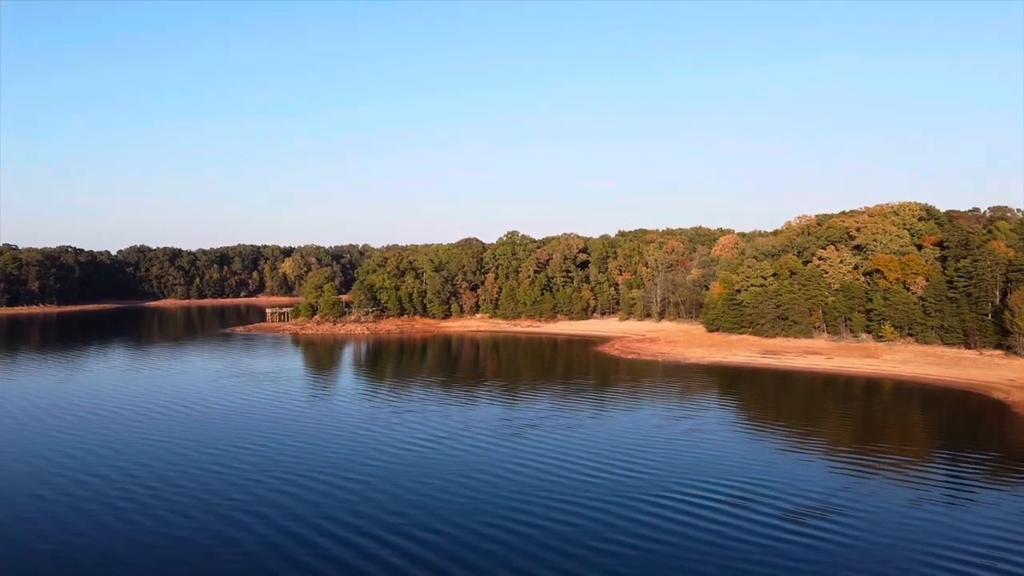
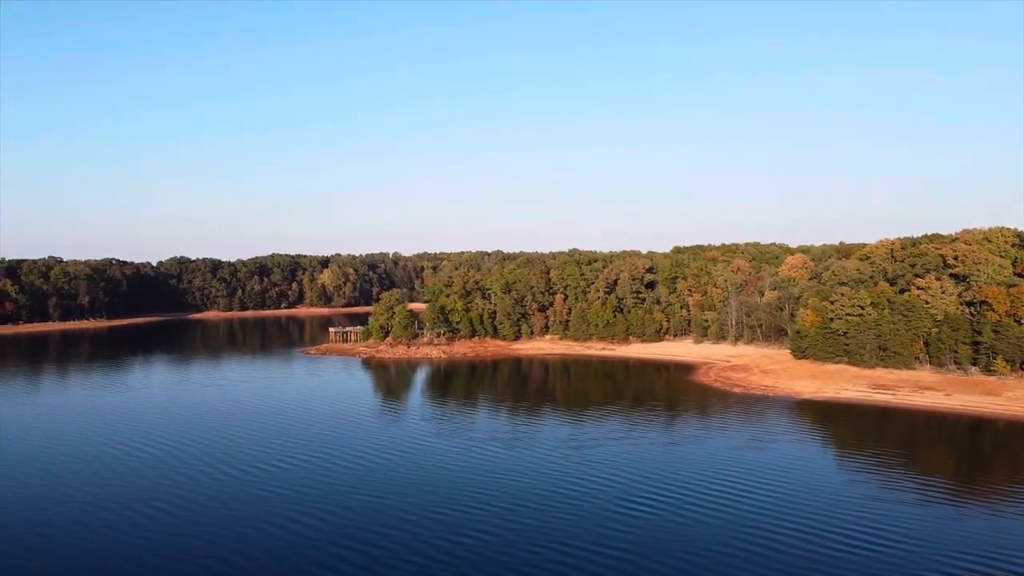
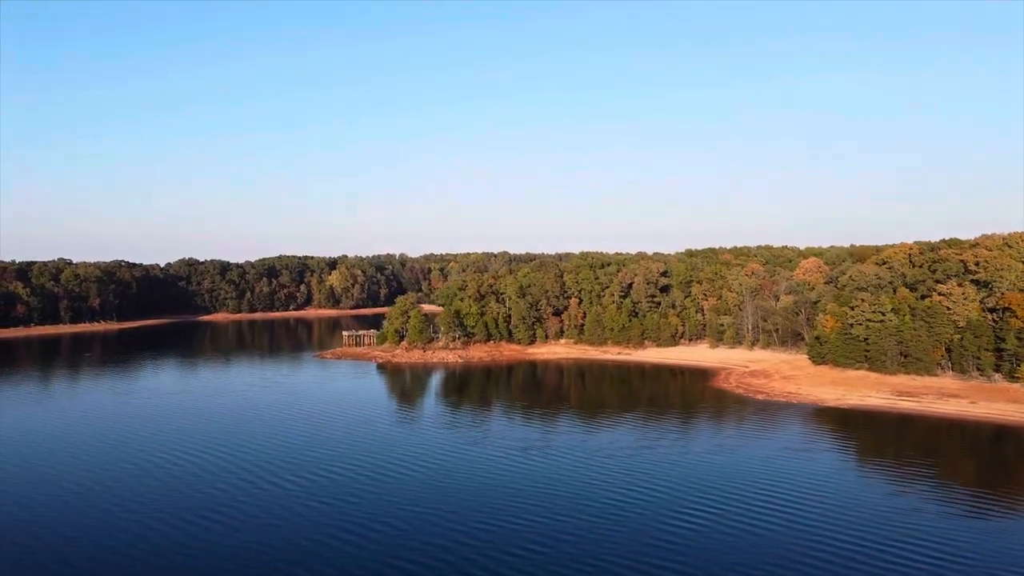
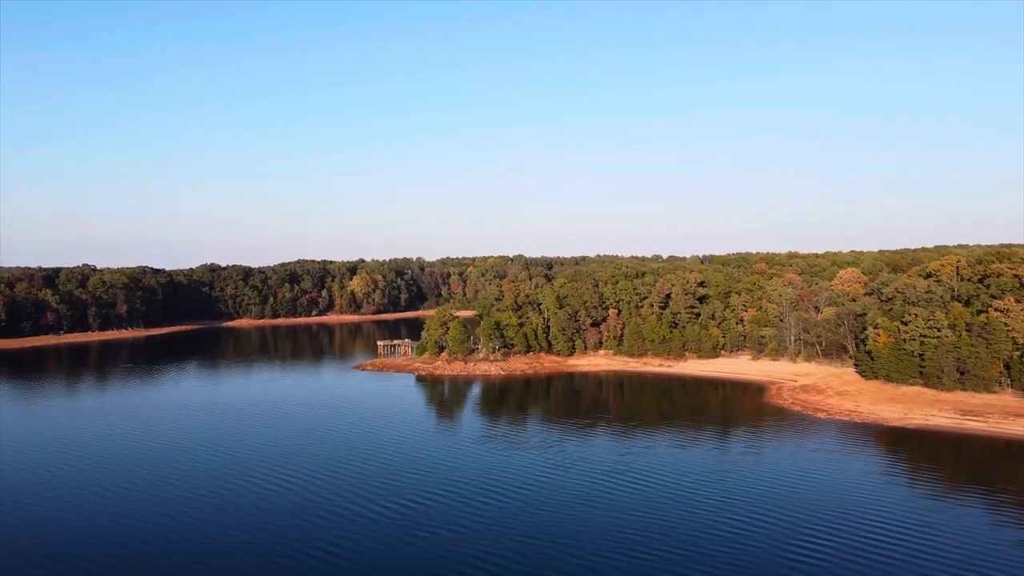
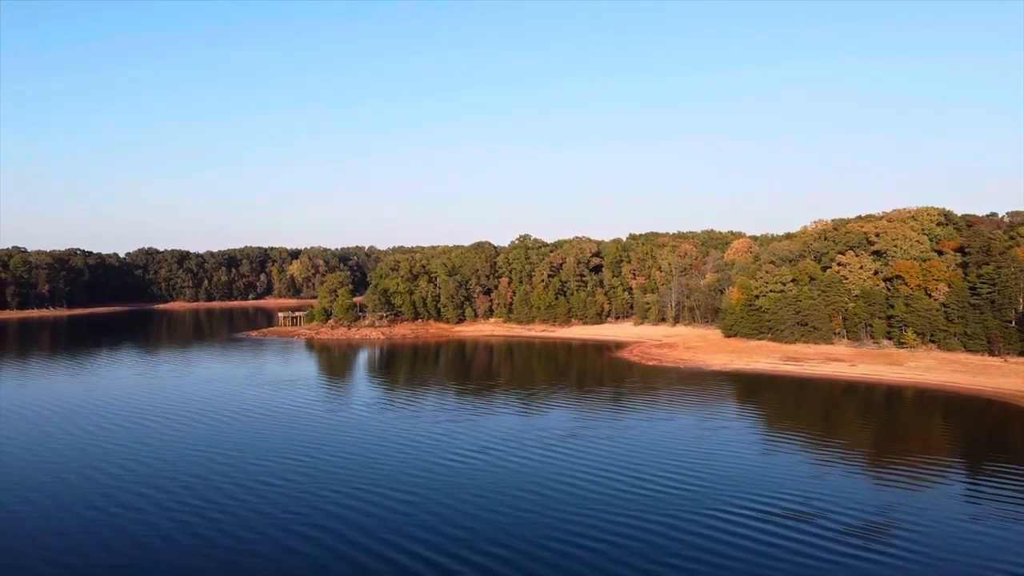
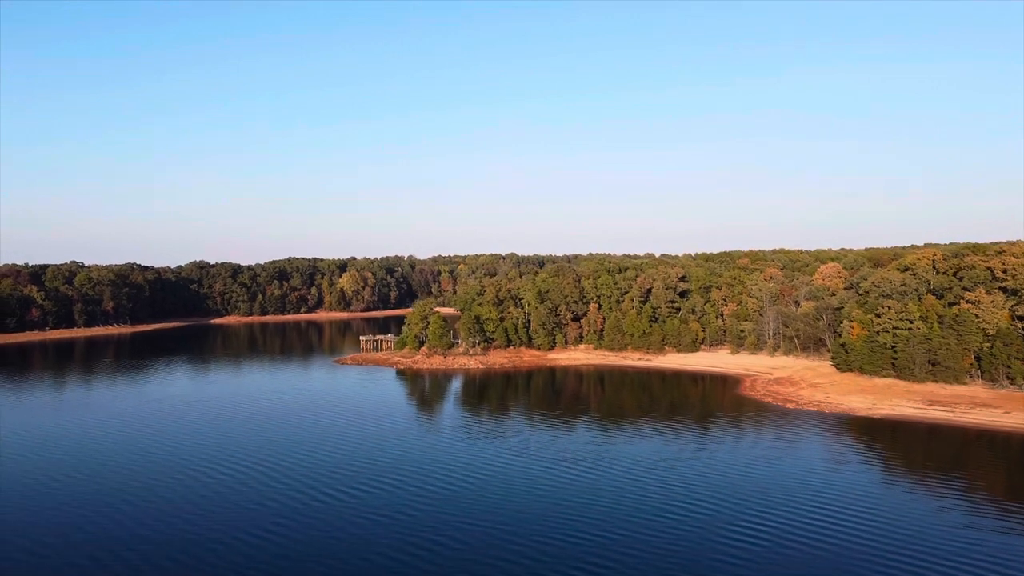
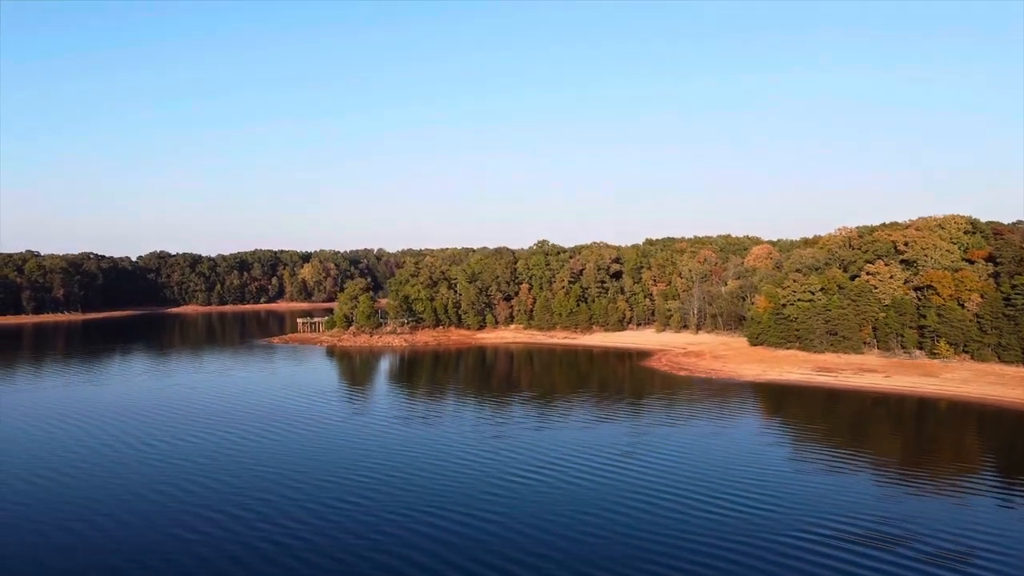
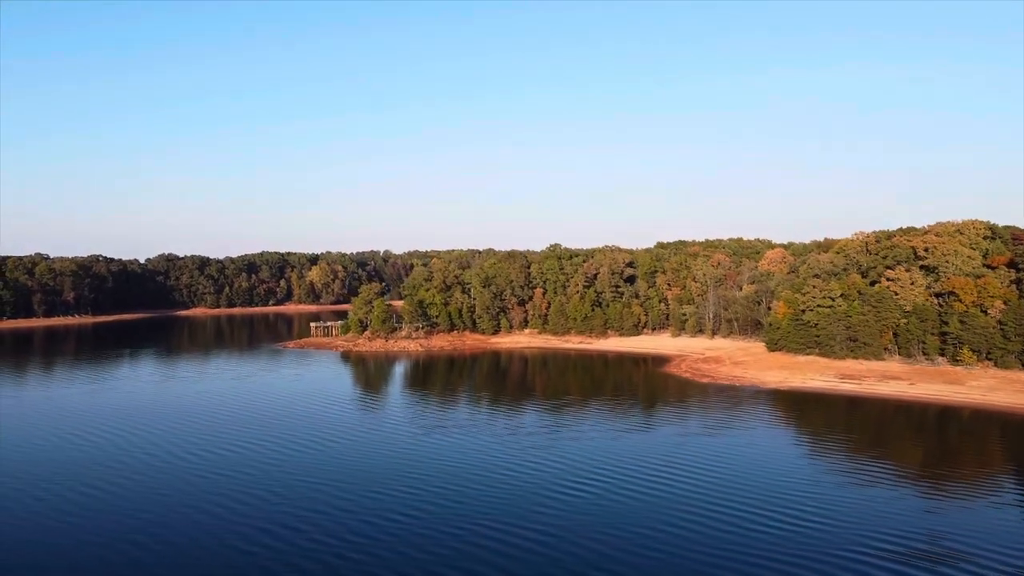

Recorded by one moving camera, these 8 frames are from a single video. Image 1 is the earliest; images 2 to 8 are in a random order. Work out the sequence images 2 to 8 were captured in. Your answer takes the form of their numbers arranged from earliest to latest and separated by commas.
5, 7, 8, 2, 3, 6, 4
